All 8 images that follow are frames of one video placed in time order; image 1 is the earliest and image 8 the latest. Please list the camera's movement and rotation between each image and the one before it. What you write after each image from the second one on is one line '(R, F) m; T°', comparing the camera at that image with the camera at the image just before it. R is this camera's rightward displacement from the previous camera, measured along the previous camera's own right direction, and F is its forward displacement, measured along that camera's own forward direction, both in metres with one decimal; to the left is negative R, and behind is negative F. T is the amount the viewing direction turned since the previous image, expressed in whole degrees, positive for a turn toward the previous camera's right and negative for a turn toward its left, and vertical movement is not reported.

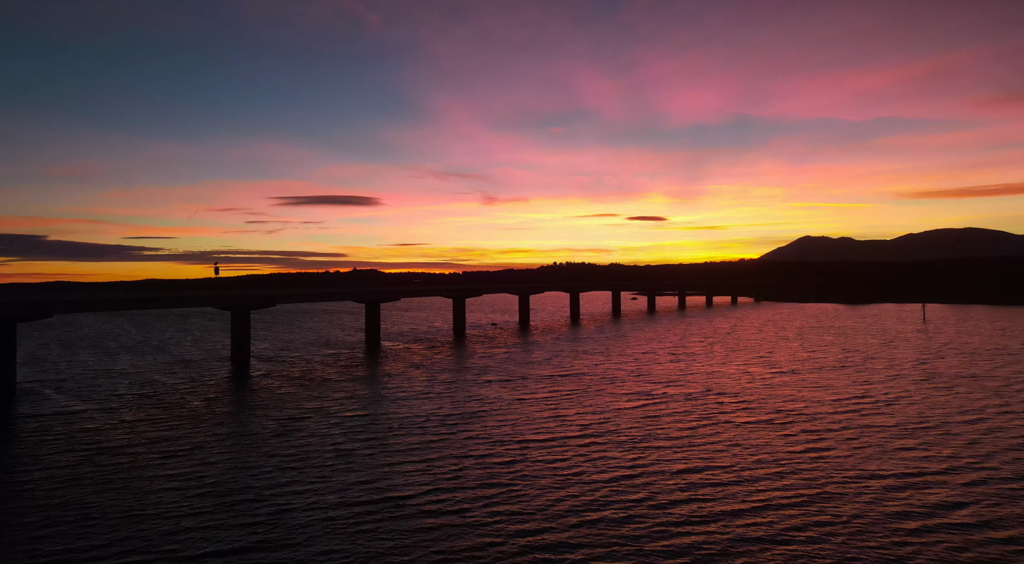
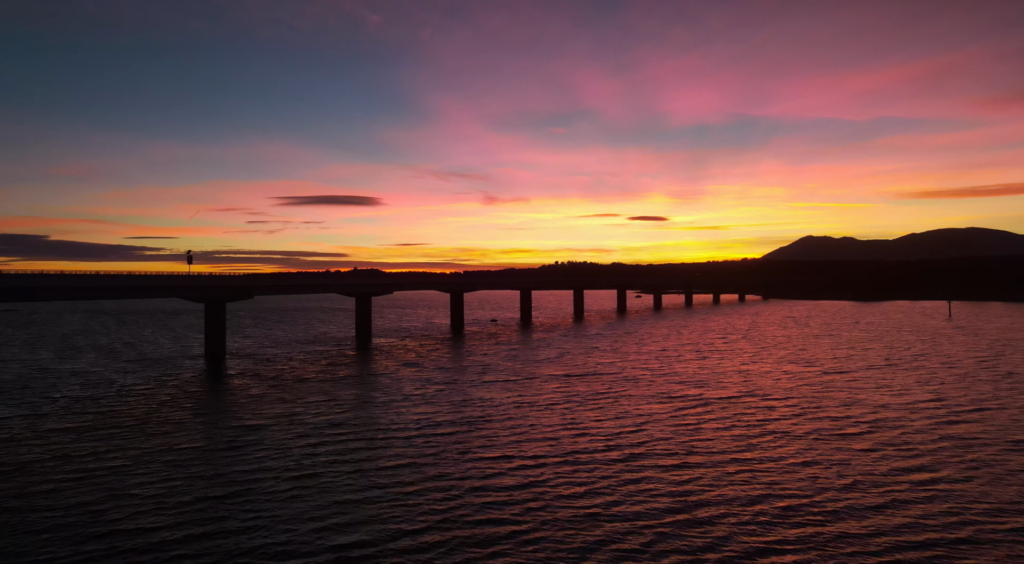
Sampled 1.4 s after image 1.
(-0.3, +7.3) m; 0°
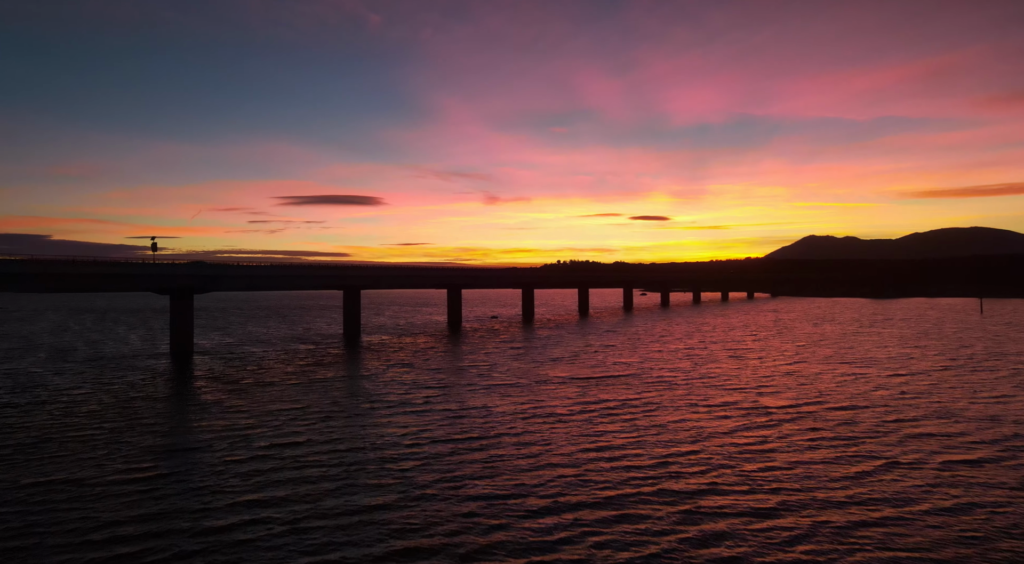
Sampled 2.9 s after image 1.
(-0.4, +7.8) m; 0°
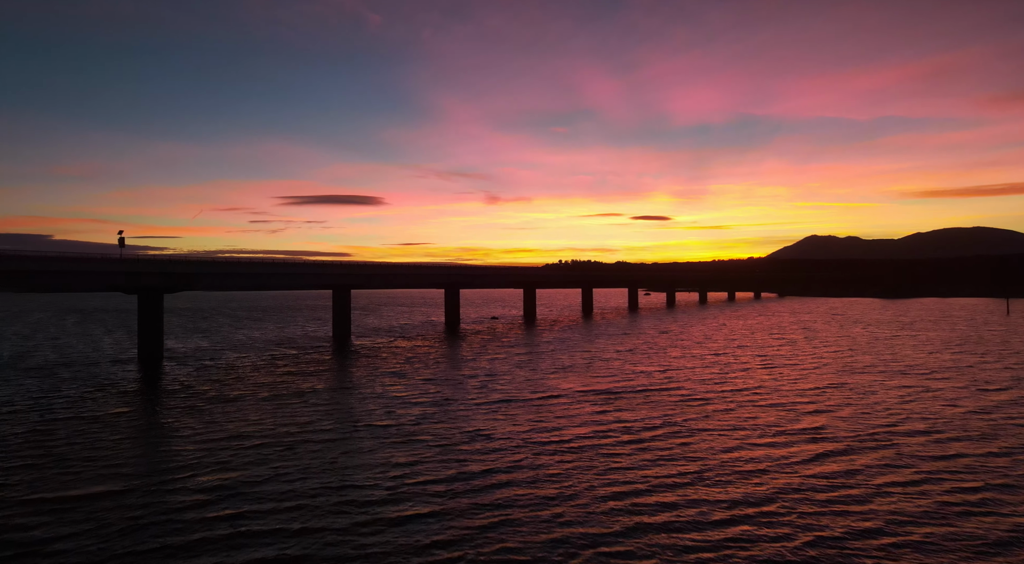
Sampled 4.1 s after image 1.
(-0.3, +5.8) m; 0°
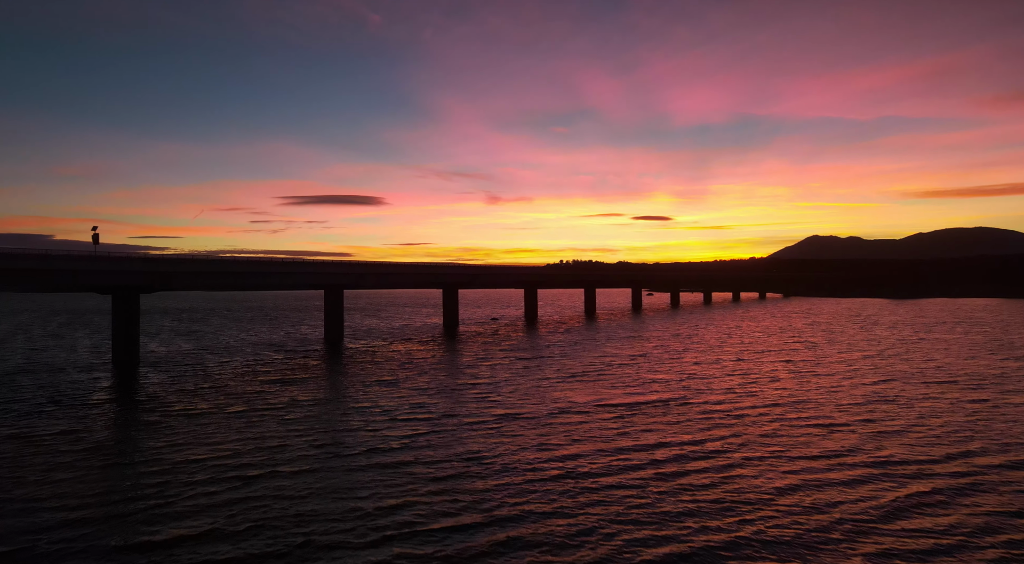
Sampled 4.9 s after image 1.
(-0.2, +3.9) m; 0°
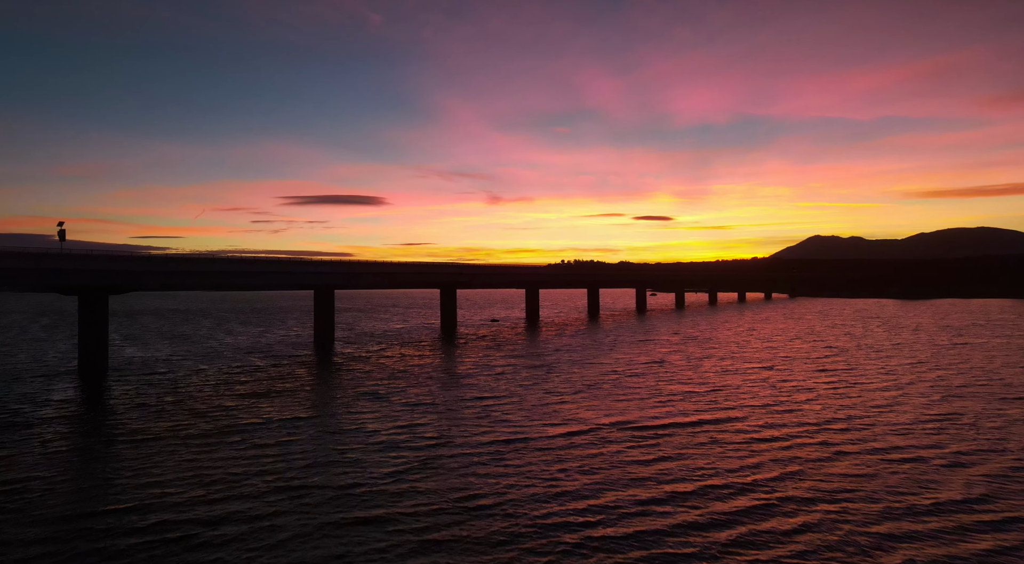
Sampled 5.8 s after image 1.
(-0.2, +4.3) m; 0°
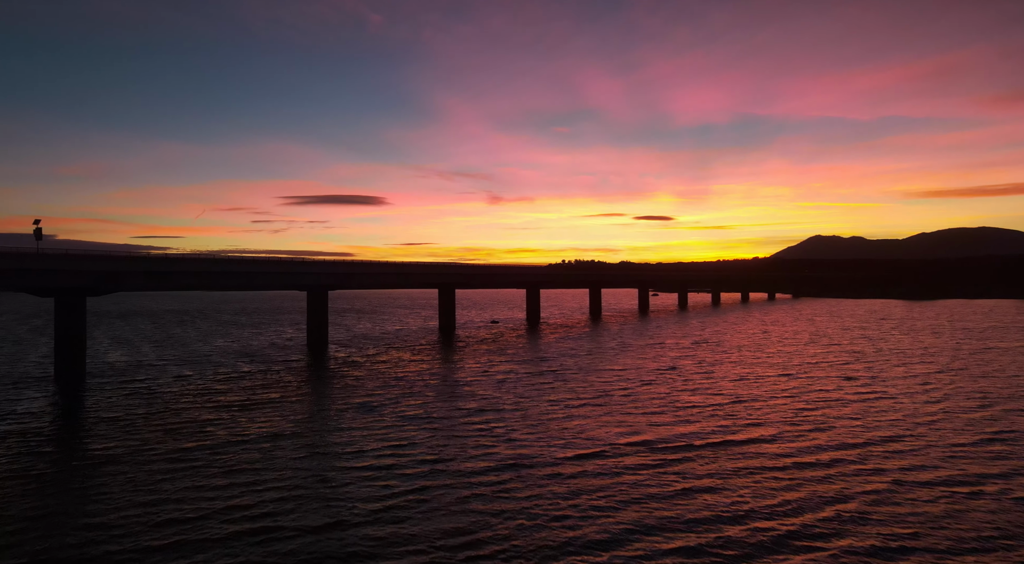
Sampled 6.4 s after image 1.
(-0.2, +2.7) m; 0°
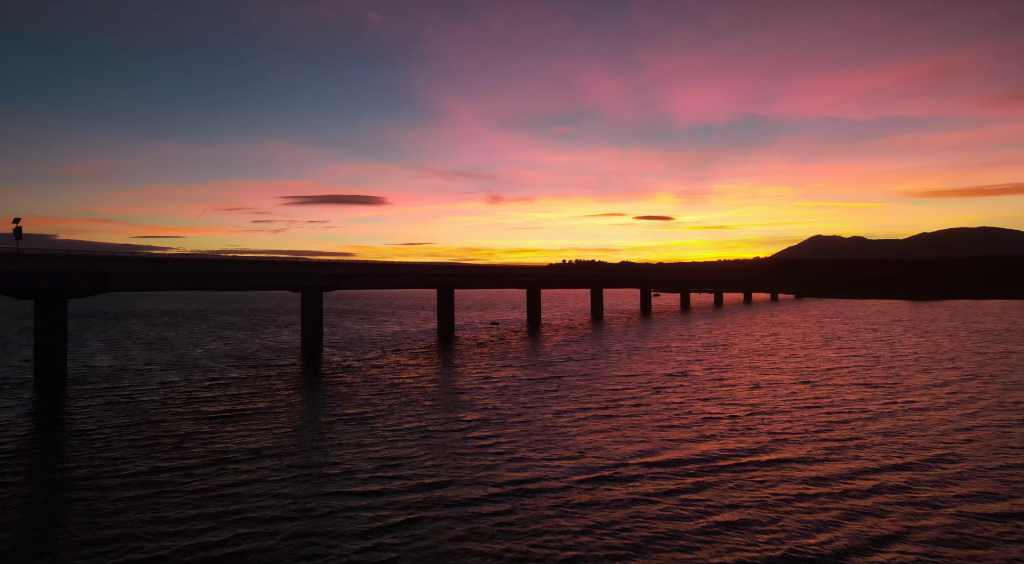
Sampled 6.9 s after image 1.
(-0.1, +2.1) m; 0°
